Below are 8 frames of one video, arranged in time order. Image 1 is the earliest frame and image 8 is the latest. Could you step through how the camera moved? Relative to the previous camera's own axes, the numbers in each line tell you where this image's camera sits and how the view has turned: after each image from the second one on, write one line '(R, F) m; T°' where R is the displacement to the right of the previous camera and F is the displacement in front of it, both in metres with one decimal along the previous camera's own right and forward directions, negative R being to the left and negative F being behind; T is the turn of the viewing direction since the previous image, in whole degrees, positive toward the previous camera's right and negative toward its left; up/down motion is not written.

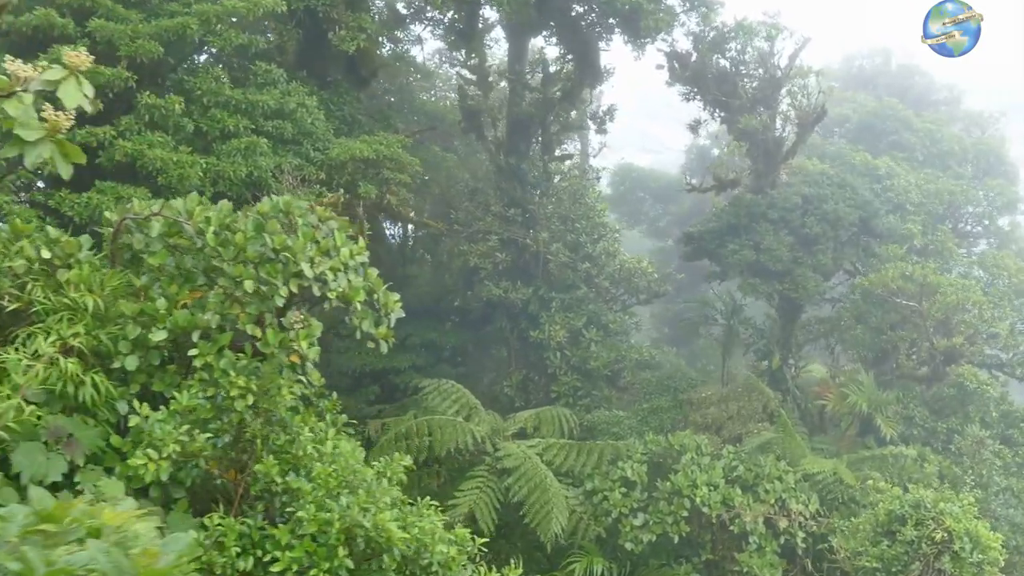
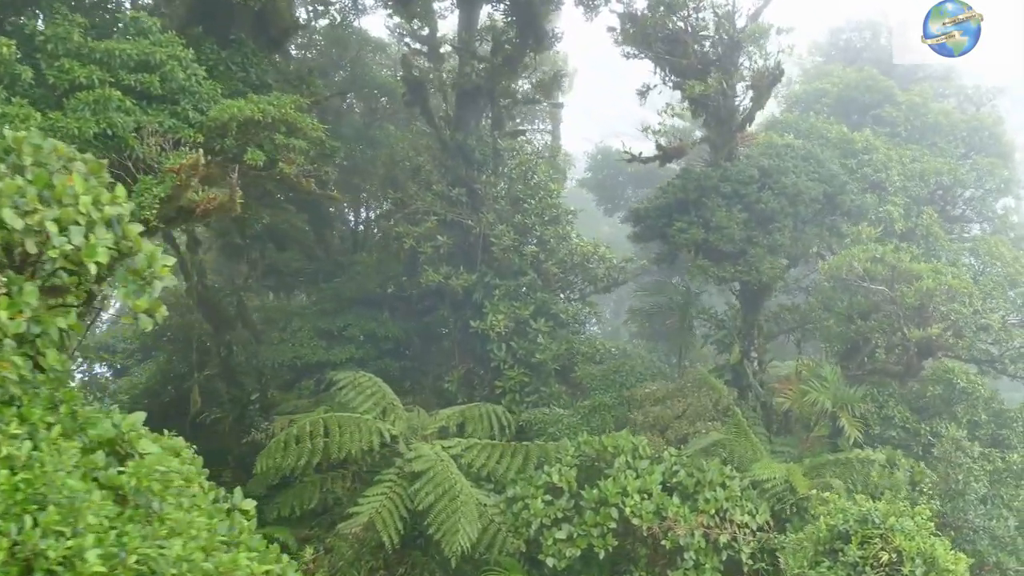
(+0.5, +0.5) m; -1°
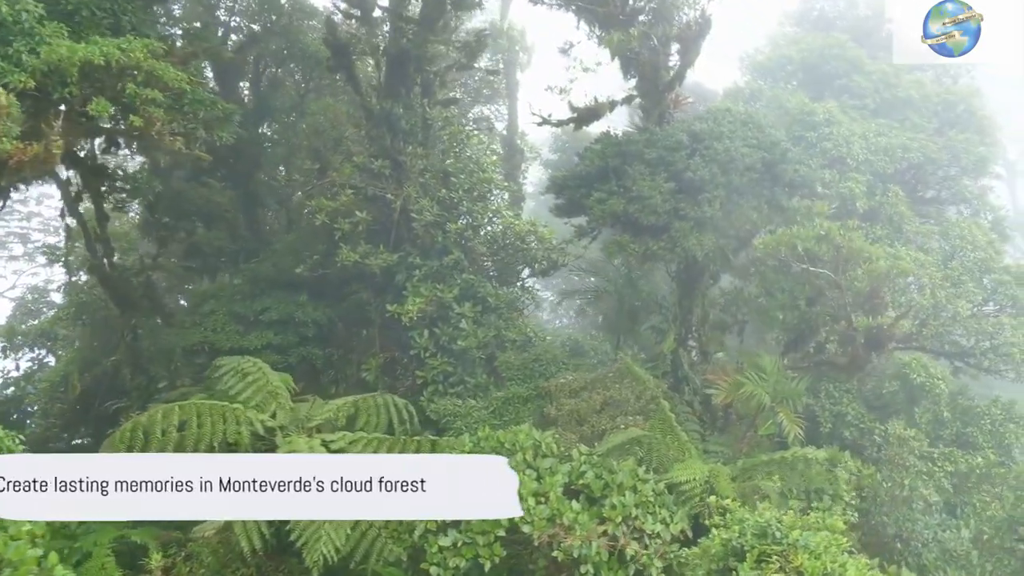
(+0.5, +0.5) m; -1°
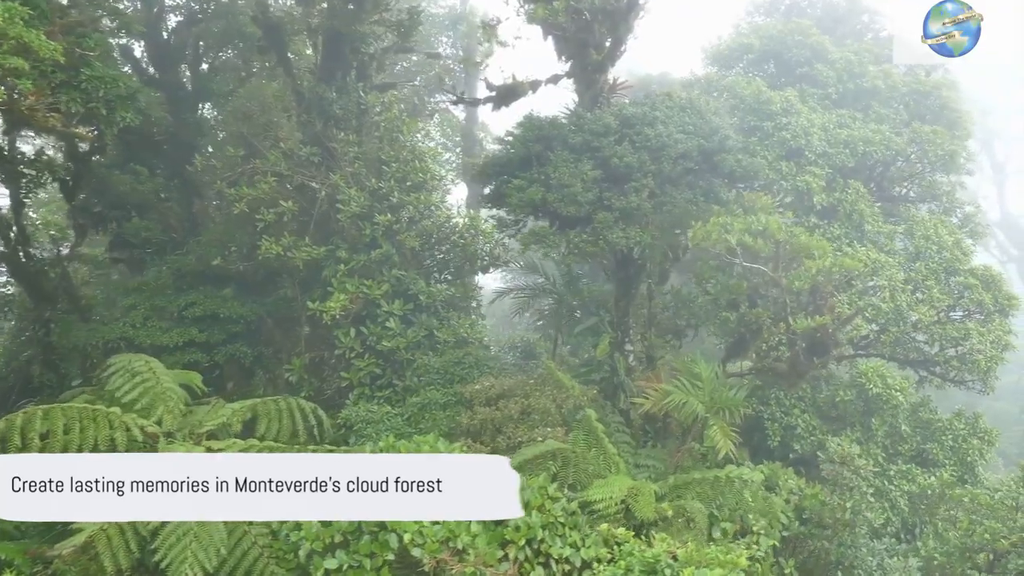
(+0.4, +0.3) m; 0°
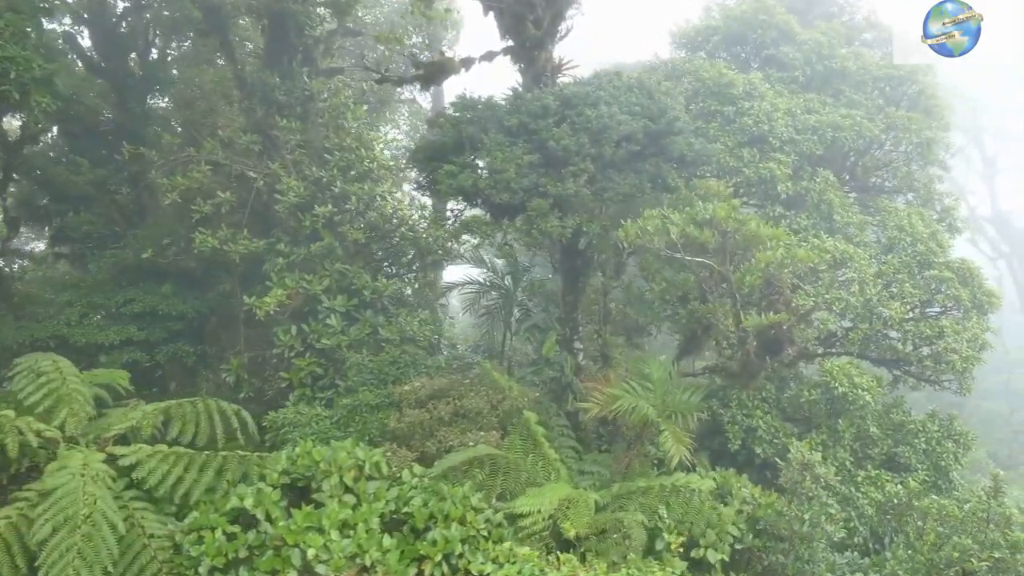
(+0.3, +0.3) m; 0°
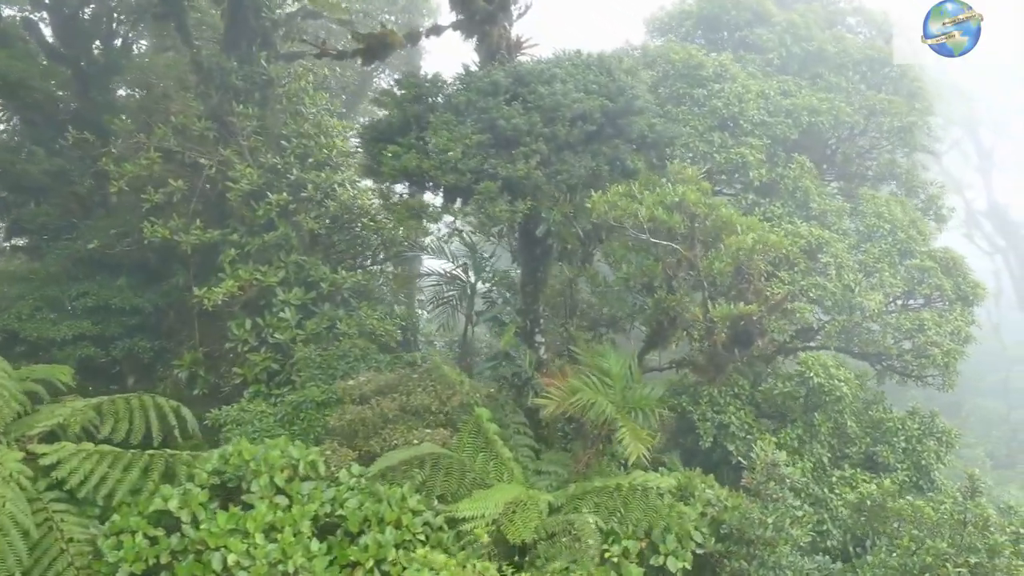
(+0.2, +0.2) m; 0°
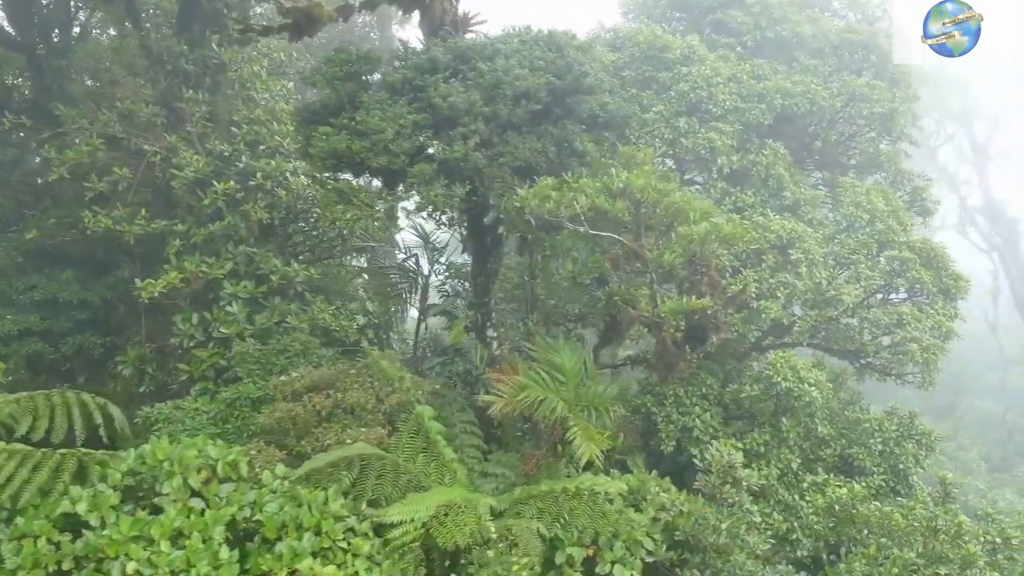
(+0.2, +0.2) m; 0°
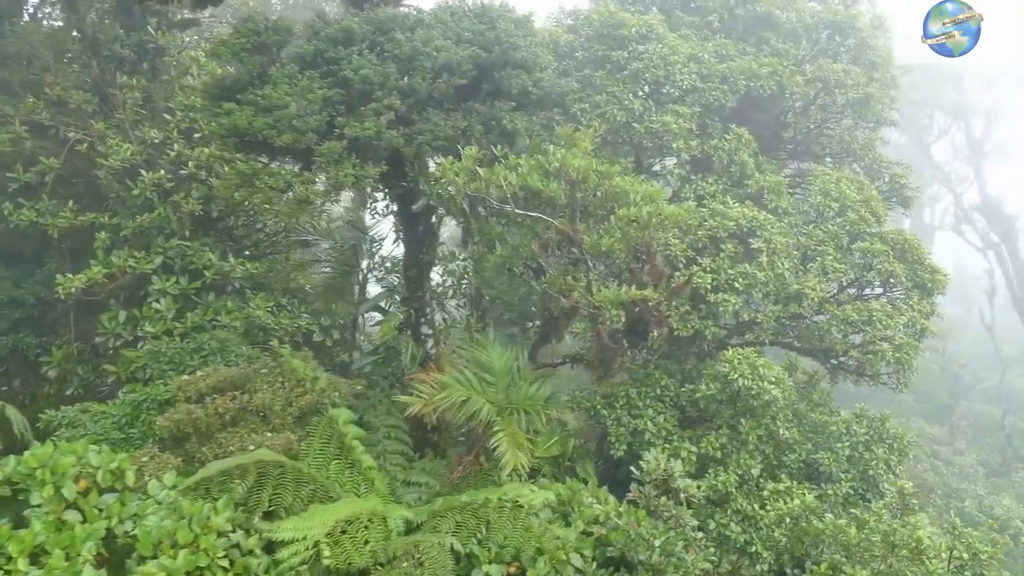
(+0.3, +0.3) m; -1°
